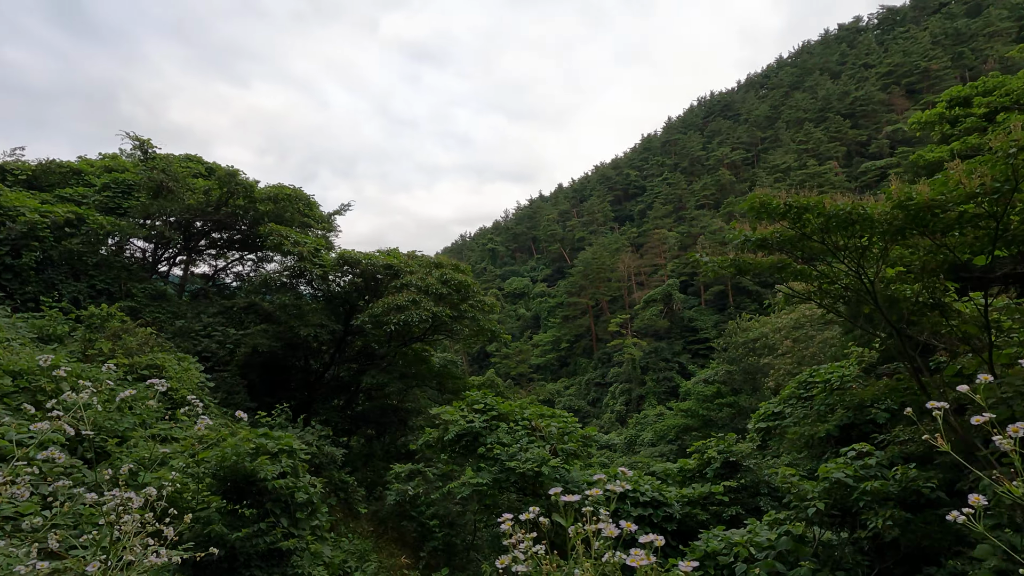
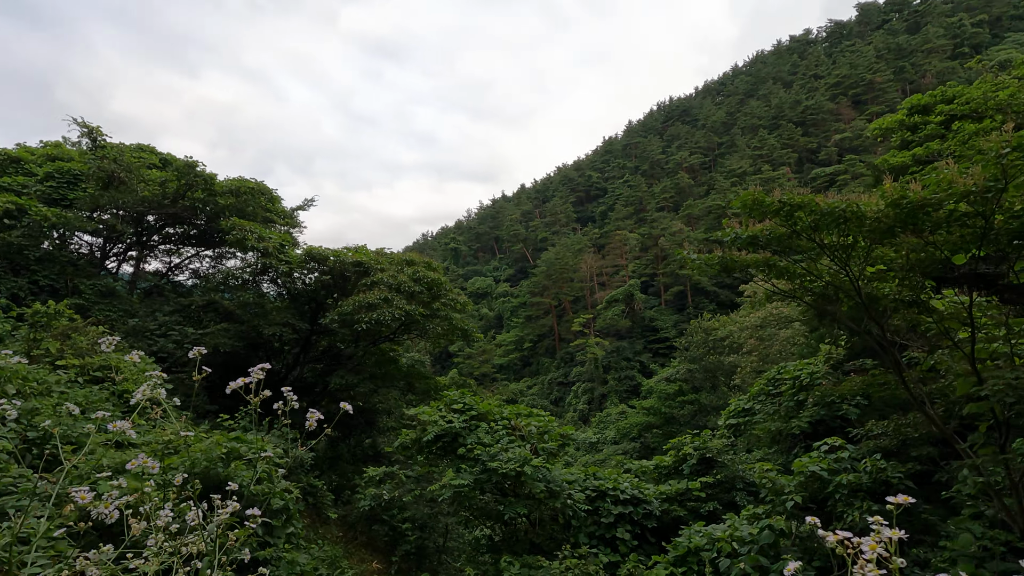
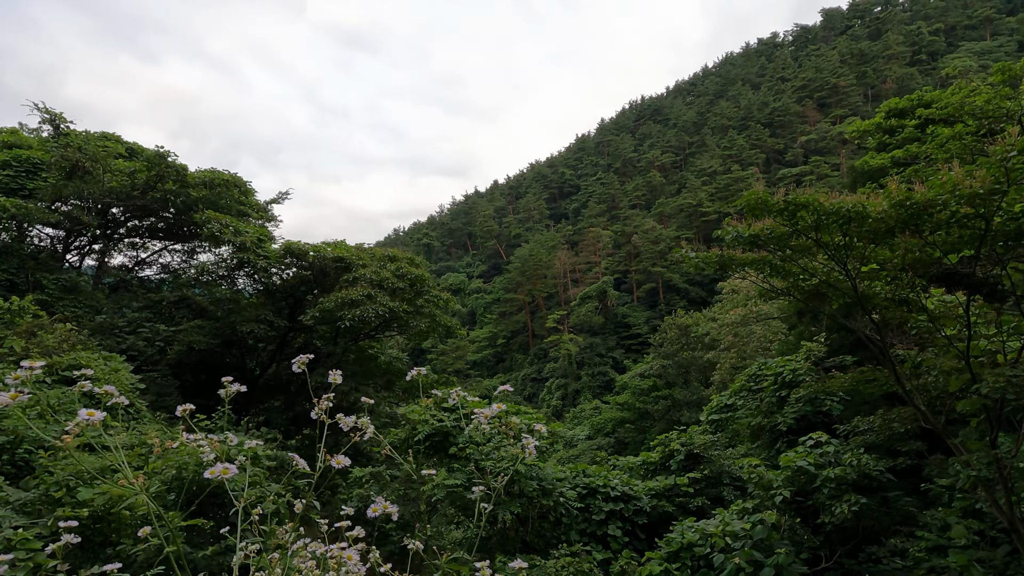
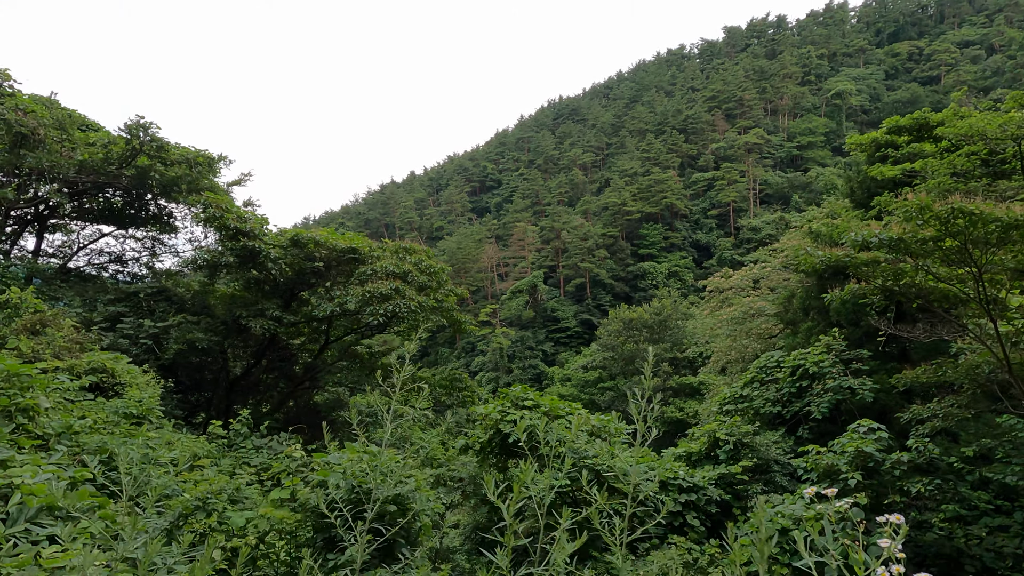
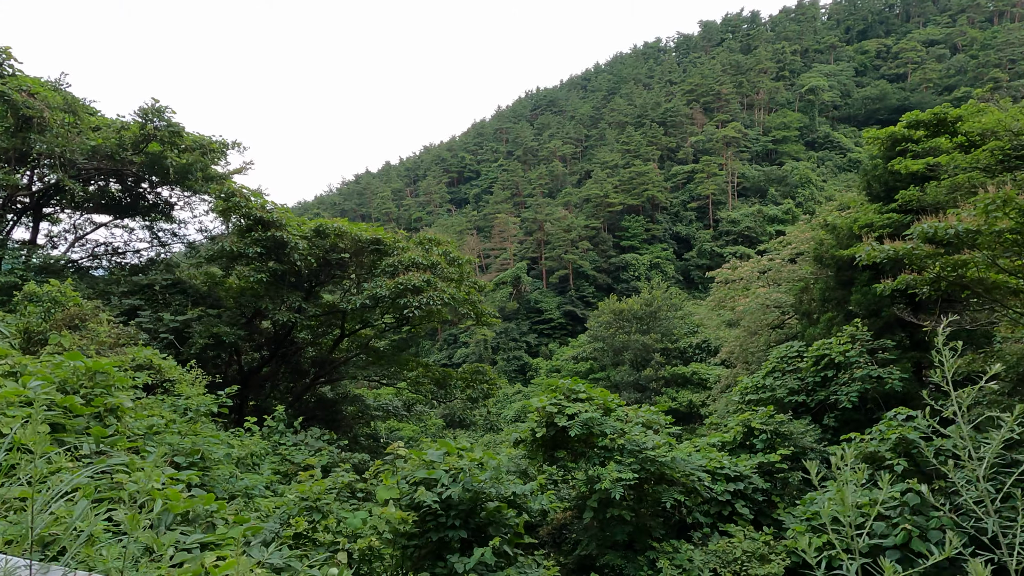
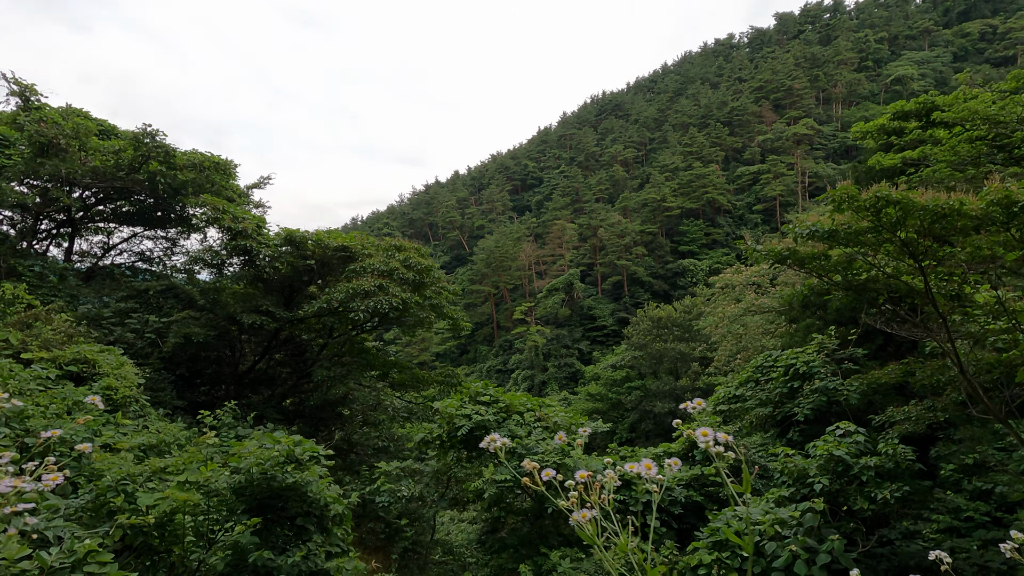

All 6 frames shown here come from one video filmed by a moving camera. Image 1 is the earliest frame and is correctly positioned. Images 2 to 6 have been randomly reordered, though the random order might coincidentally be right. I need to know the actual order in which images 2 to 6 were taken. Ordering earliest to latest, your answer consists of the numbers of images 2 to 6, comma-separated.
2, 3, 6, 4, 5
